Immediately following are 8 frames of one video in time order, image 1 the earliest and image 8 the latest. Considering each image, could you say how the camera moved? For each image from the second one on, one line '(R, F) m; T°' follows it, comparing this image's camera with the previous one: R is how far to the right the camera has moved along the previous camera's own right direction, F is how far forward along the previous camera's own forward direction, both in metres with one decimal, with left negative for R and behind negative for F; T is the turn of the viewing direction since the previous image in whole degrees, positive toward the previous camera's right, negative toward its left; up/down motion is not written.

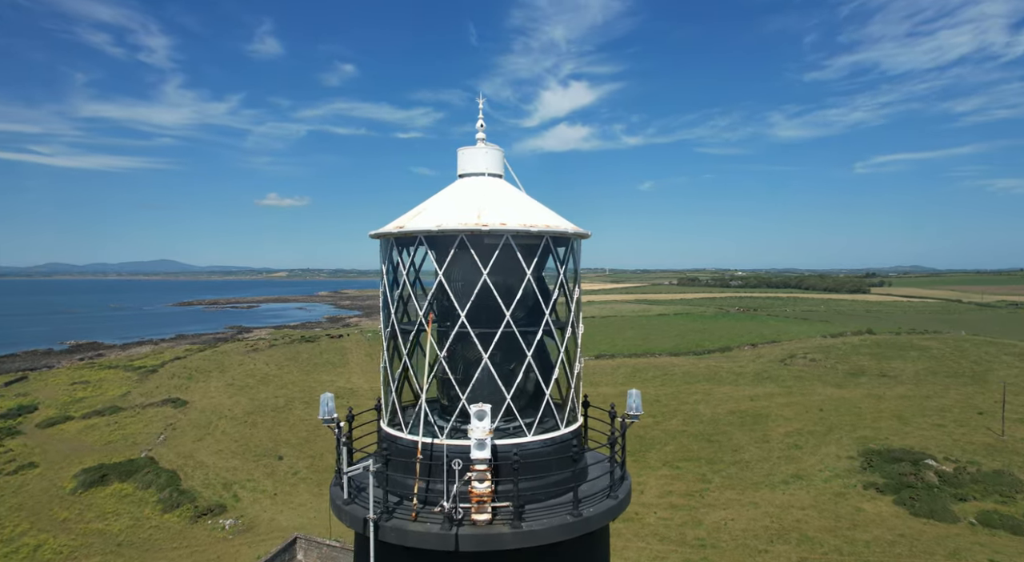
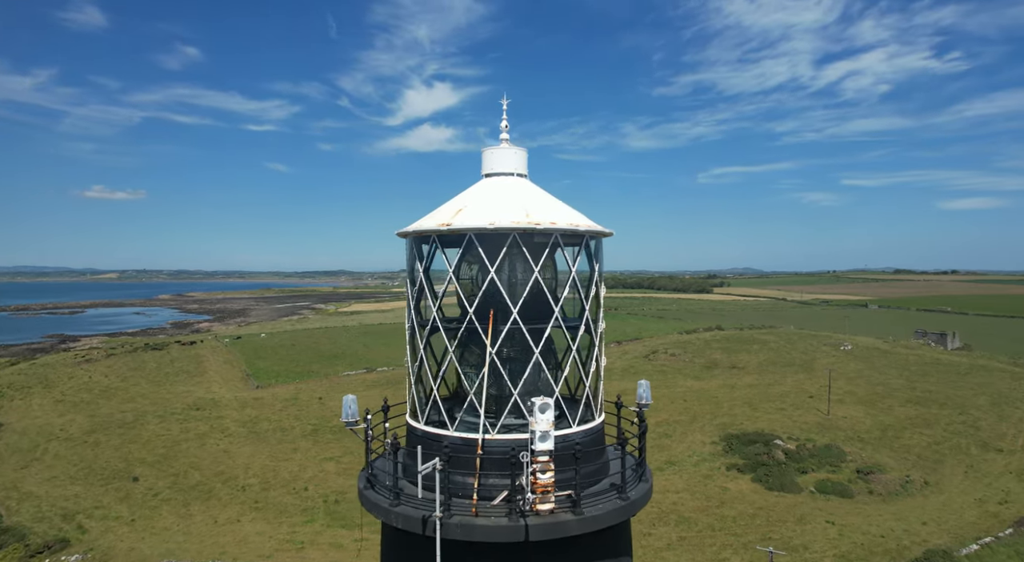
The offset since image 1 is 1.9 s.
(-2.8, -0.1) m; +14°
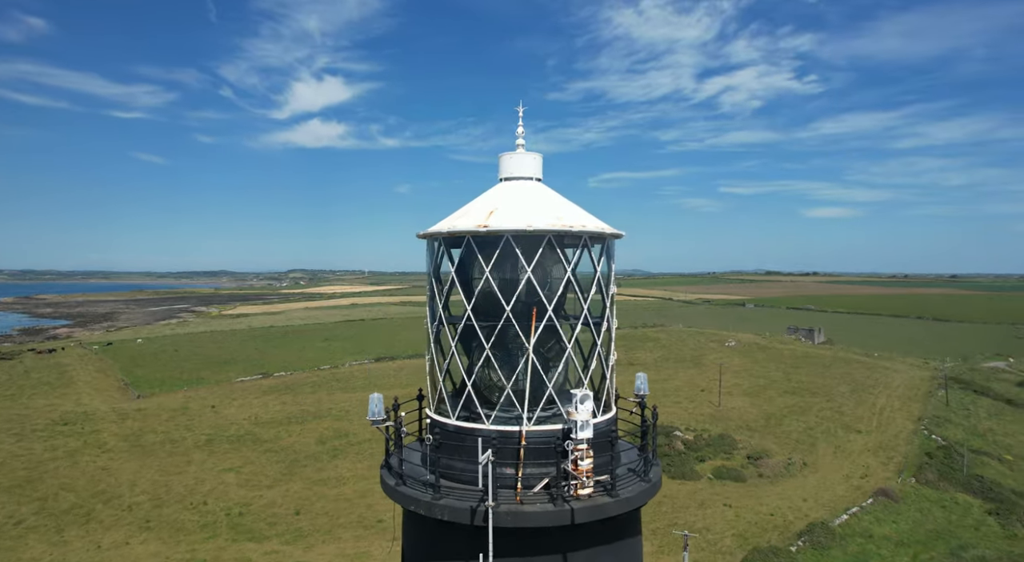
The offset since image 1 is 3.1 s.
(-2.1, +0.2) m; +11°
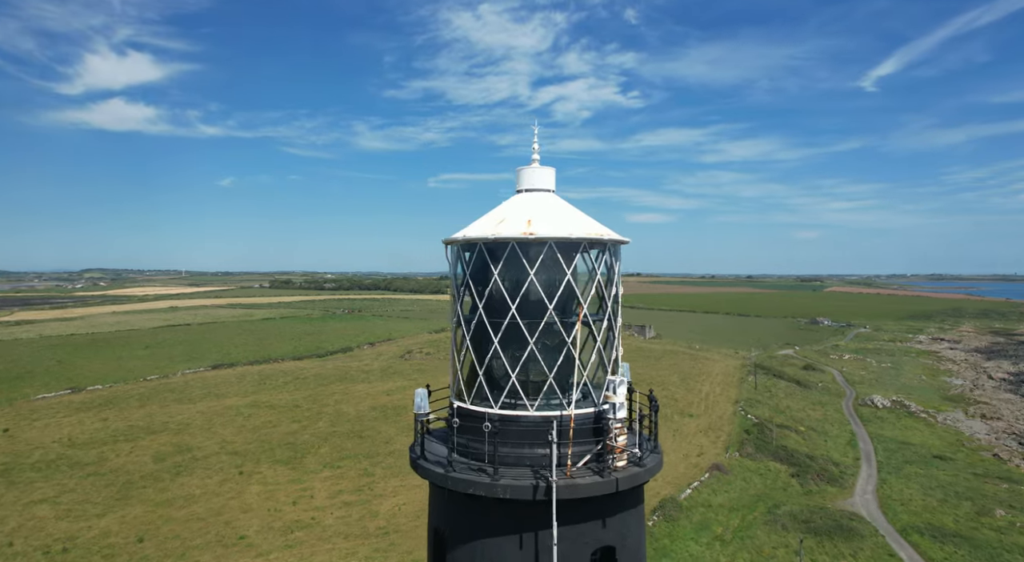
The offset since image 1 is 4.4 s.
(-2.9, +0.8) m; +17°
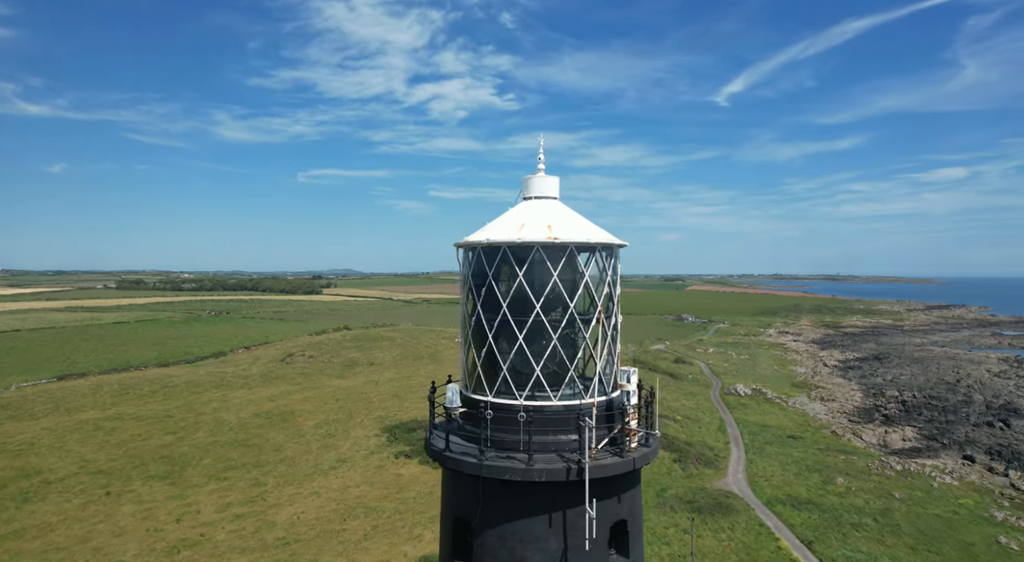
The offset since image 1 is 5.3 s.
(-2.1, +0.5) m; +13°
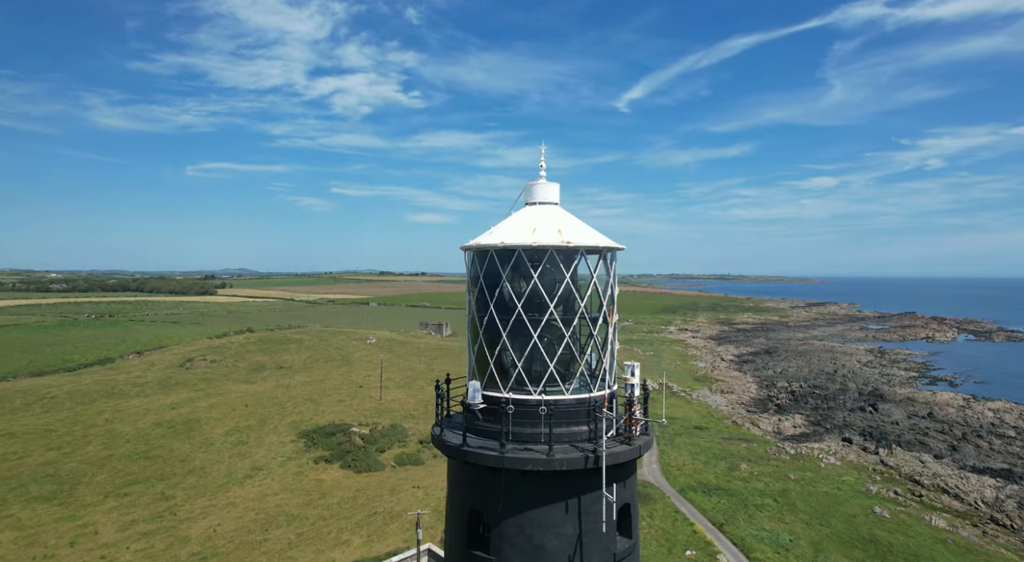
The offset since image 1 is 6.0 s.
(-1.7, +0.4) m; +10°
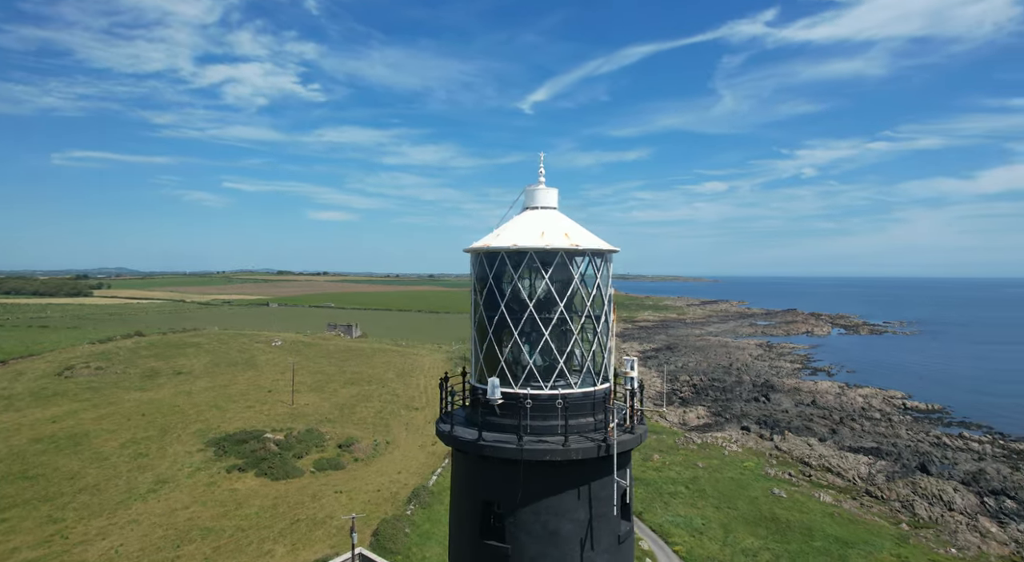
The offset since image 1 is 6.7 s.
(-1.8, +0.5) m; +10°
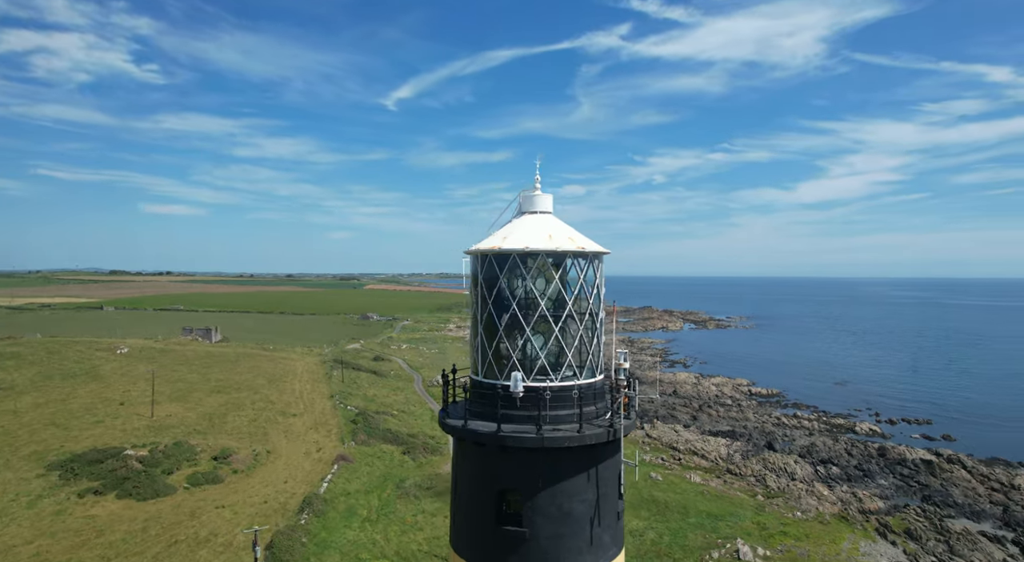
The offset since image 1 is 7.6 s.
(-2.7, +1.0) m; +14°
